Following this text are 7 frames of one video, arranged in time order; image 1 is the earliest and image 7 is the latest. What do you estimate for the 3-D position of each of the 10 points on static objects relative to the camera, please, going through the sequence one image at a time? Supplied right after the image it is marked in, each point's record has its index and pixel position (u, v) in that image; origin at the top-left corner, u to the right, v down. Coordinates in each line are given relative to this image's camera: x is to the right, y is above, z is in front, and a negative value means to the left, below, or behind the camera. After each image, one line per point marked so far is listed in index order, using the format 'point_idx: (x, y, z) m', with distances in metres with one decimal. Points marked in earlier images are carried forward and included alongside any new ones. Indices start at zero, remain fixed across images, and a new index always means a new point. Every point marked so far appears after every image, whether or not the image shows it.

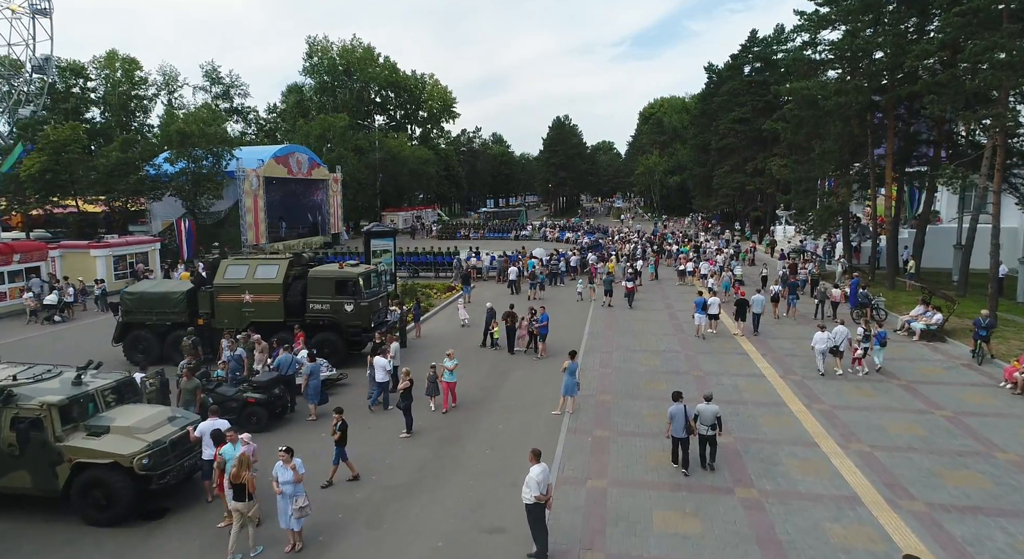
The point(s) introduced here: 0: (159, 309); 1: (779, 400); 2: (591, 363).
0: (-9.6, -0.8, +16.4) m
1: (+6.3, -2.8, +14.2) m
2: (+2.2, -2.5, +17.4) m
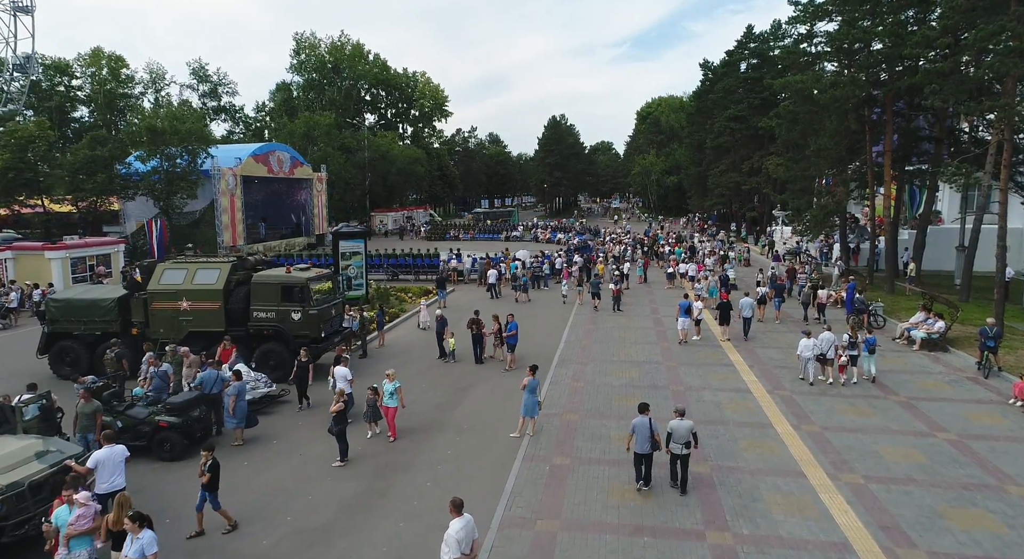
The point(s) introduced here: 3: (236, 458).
0: (-10.5, -1.0, +15.0) m
1: (+5.3, -3.0, +12.7) m
2: (+1.3, -2.6, +16.0) m
3: (-5.0, -3.3, +11.0) m
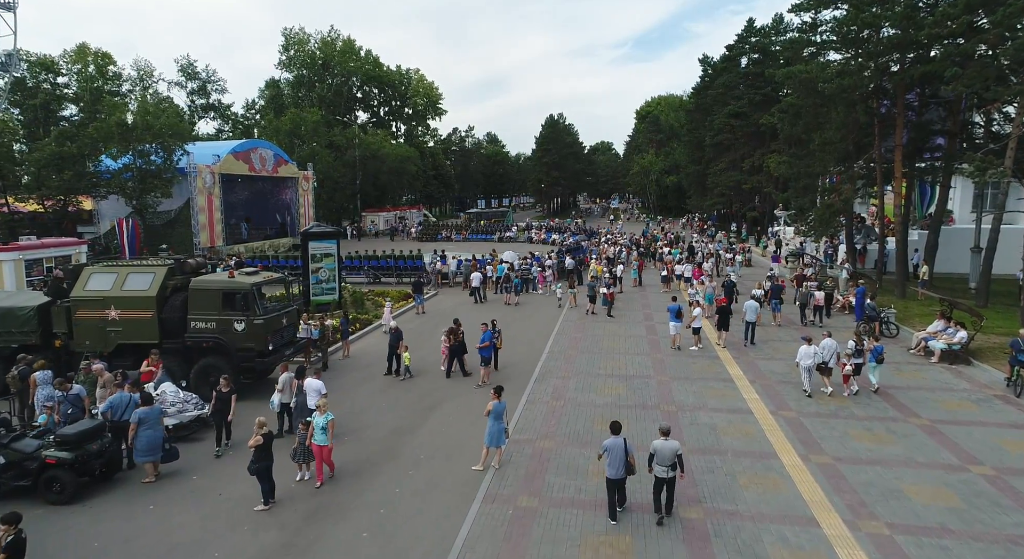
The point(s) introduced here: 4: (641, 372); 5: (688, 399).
0: (-11.2, -1.1, +13.3) m
1: (+4.7, -3.1, +11.0) m
2: (+0.6, -2.7, +14.2) m
3: (-5.7, -3.4, +9.3) m
4: (+3.4, -2.4, +15.8) m
5: (+4.0, -2.7, +13.7) m
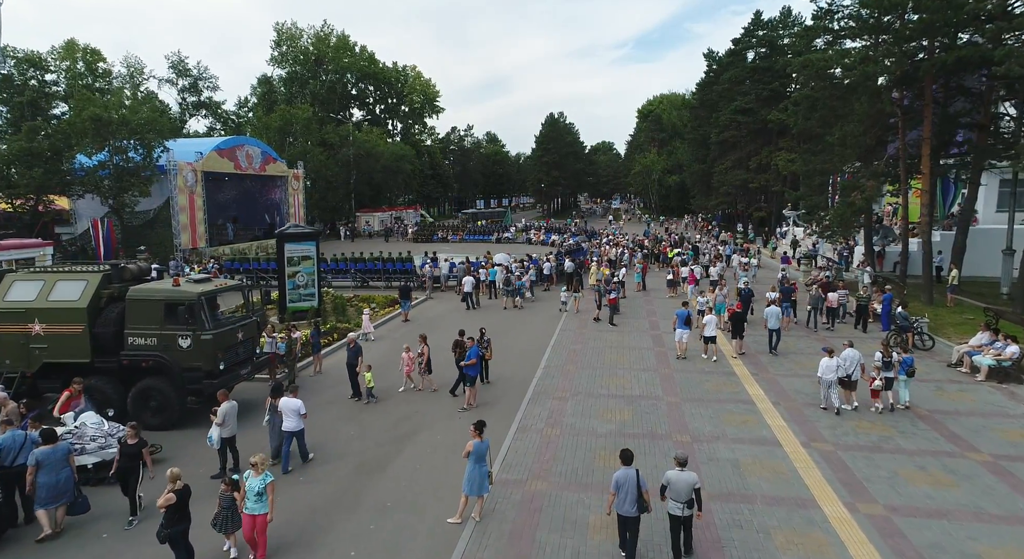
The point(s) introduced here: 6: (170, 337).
0: (-11.4, -1.2, +11.4) m
1: (+4.4, -3.3, +9.2) m
2: (+0.4, -2.9, +12.4) m
3: (-5.9, -3.6, +7.5) m
4: (+3.1, -2.6, +13.9) m
5: (+3.8, -2.9, +11.9) m
6: (-6.5, -1.1, +11.5) m
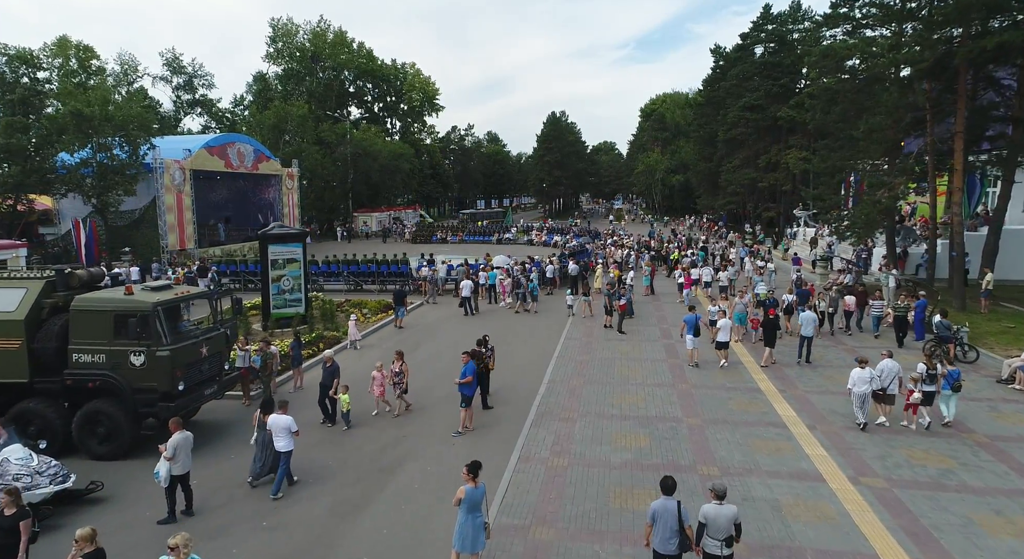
0: (-11.4, -1.4, +9.9) m
1: (+4.5, -3.4, +7.7) m
2: (+0.4, -3.0, +10.9) m
3: (-5.9, -3.7, +6.0) m
4: (+3.2, -2.7, +12.4) m
5: (+3.8, -3.0, +10.4) m
6: (-6.5, -1.3, +10.0) m
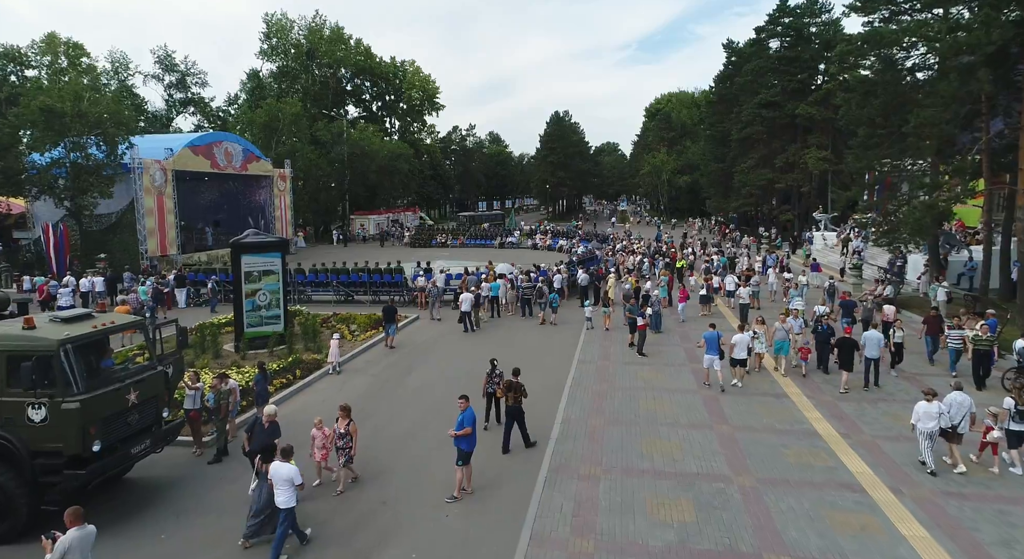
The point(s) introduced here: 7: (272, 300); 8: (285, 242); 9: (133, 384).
0: (-11.2, -1.8, +7.7) m
1: (+4.6, -3.8, +5.3) m
2: (+0.6, -3.4, +8.6) m
3: (-5.8, -4.1, +3.7) m
4: (+3.3, -3.1, +10.1) m
5: (+3.9, -3.4, +8.0) m
6: (-6.4, -1.6, +7.8) m
7: (-7.0, -0.6, +17.6) m
8: (-6.8, +1.1, +18.1) m
9: (-5.6, -1.5, +8.9) m
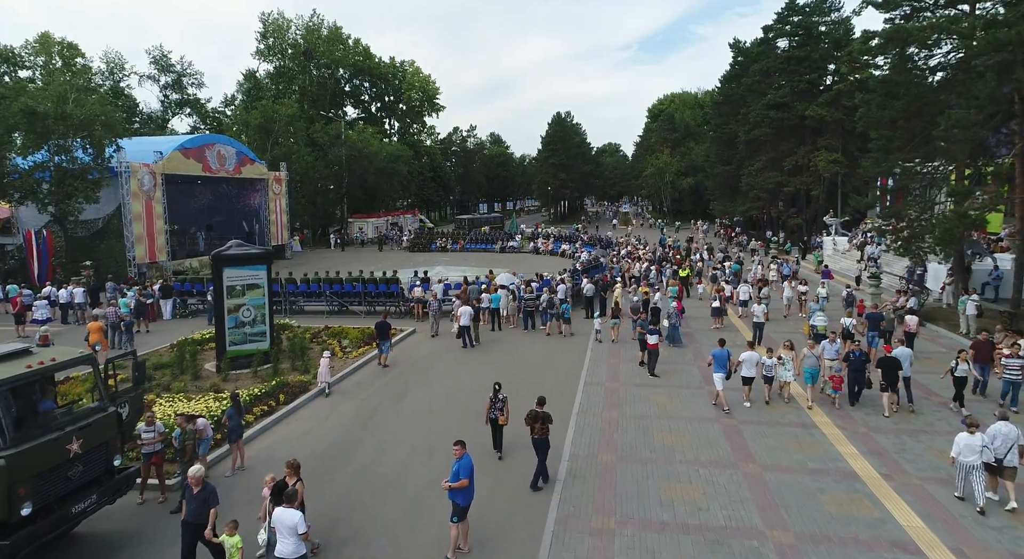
0: (-11.2, -2.1, +6.5) m
1: (+4.6, -4.2, +4.1) m
2: (+0.6, -3.8, +7.4) m
3: (-5.8, -4.4, +2.5) m
4: (+3.3, -3.5, +8.9) m
5: (+4.0, -3.8, +6.8) m
6: (-6.4, -2.0, +6.6) m
7: (-7.0, -1.0, +16.5) m
8: (-6.7, +0.7, +16.9) m
9: (-5.5, -1.9, +7.7) m
